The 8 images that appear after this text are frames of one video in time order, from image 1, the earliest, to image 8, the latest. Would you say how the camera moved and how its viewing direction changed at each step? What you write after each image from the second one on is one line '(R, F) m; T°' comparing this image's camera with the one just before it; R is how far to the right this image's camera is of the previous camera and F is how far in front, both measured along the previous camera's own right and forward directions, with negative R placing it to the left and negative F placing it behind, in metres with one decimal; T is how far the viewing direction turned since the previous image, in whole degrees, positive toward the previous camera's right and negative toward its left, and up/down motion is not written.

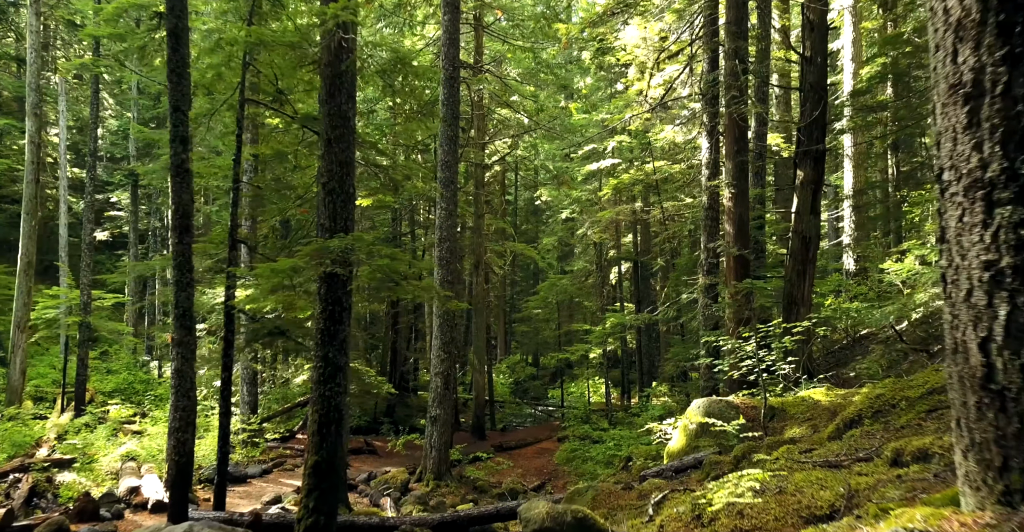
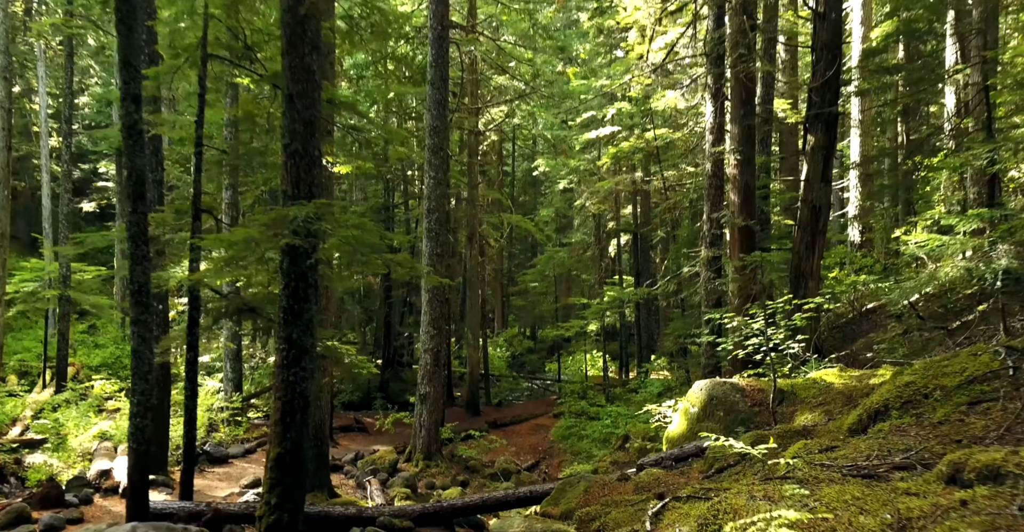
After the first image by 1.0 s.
(+0.1, +0.8) m; 0°
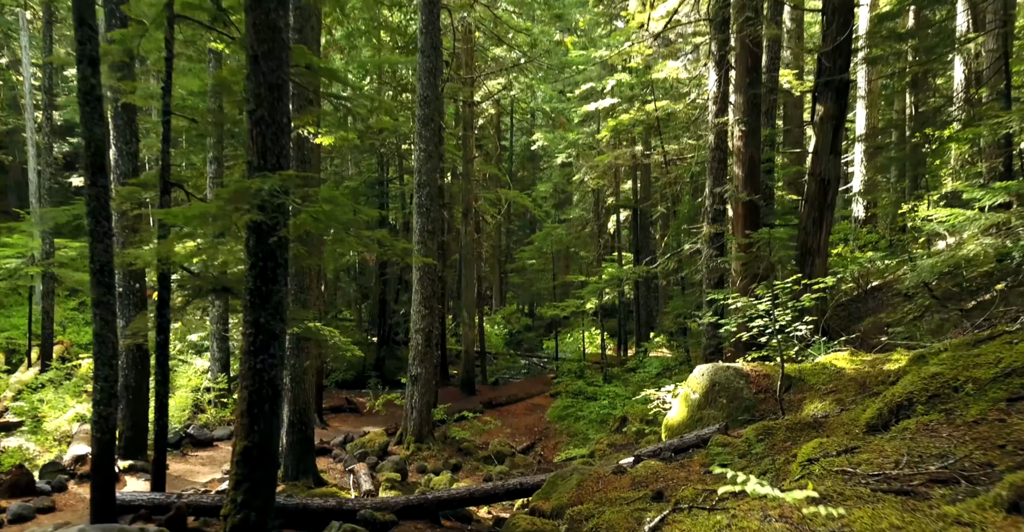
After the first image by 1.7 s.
(+0.1, +0.6) m; 0°
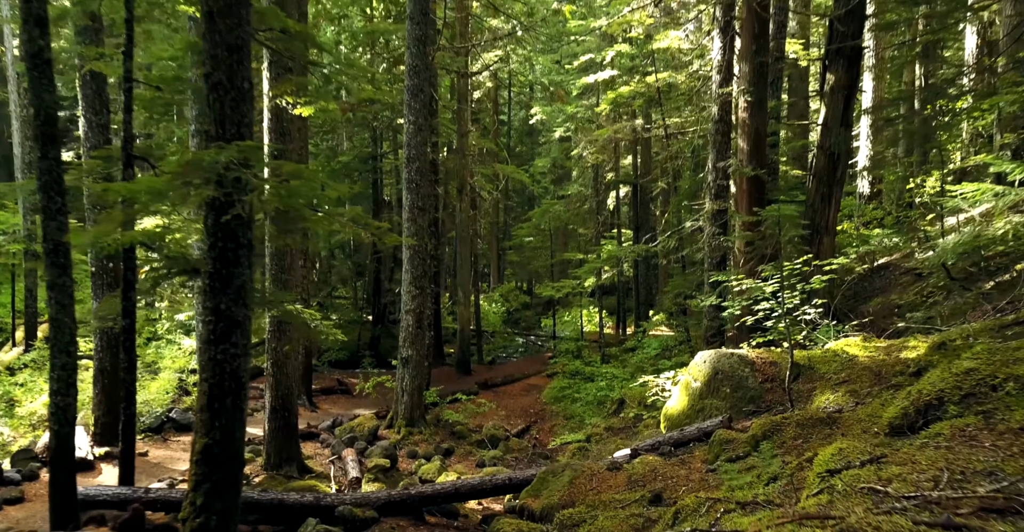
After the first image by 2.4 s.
(+0.1, +0.6) m; 0°
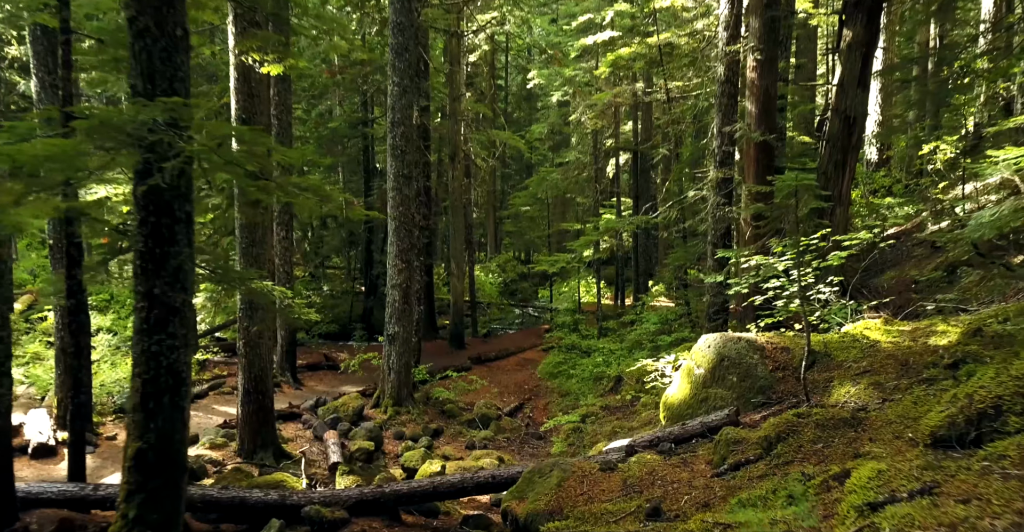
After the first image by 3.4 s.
(+0.1, +0.8) m; 0°
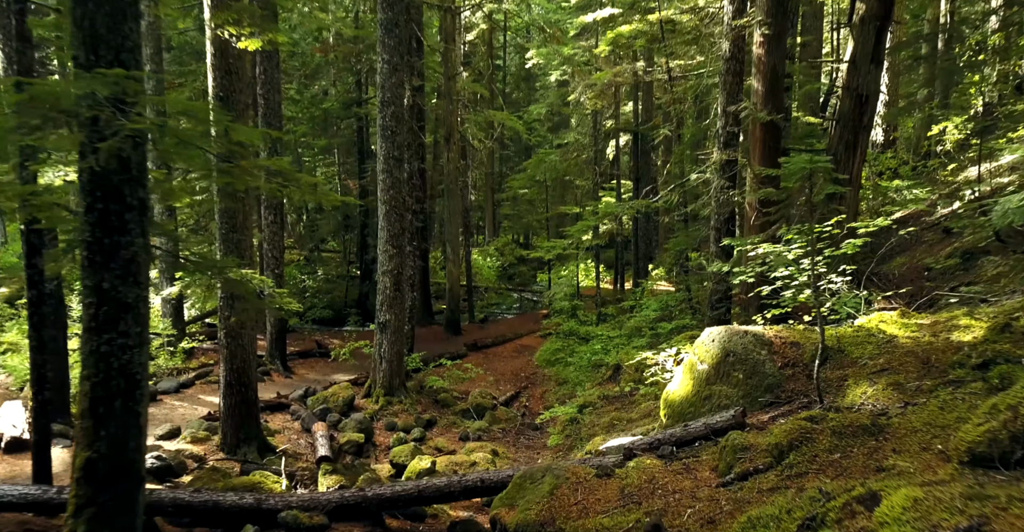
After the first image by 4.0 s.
(+0.1, +0.5) m; 0°
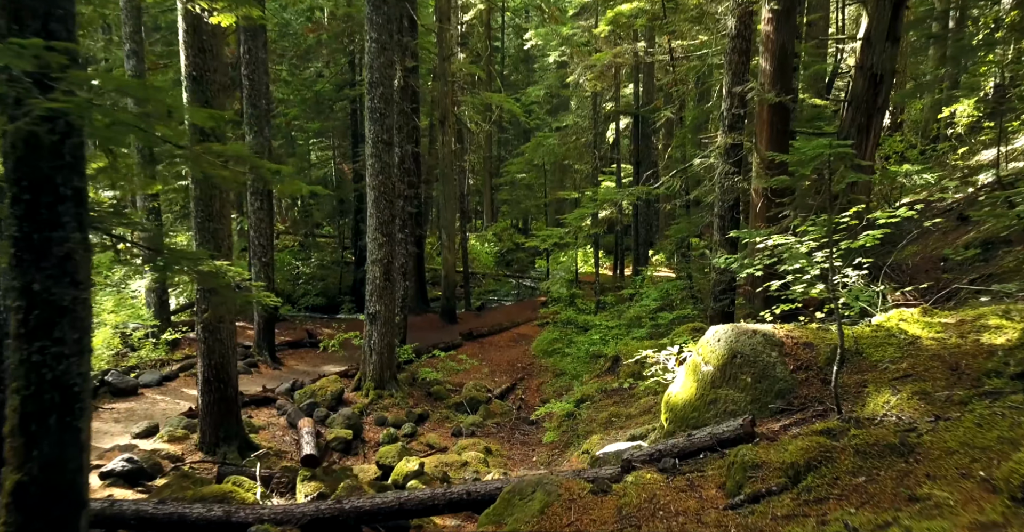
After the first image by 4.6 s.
(+0.1, +0.5) m; 0°
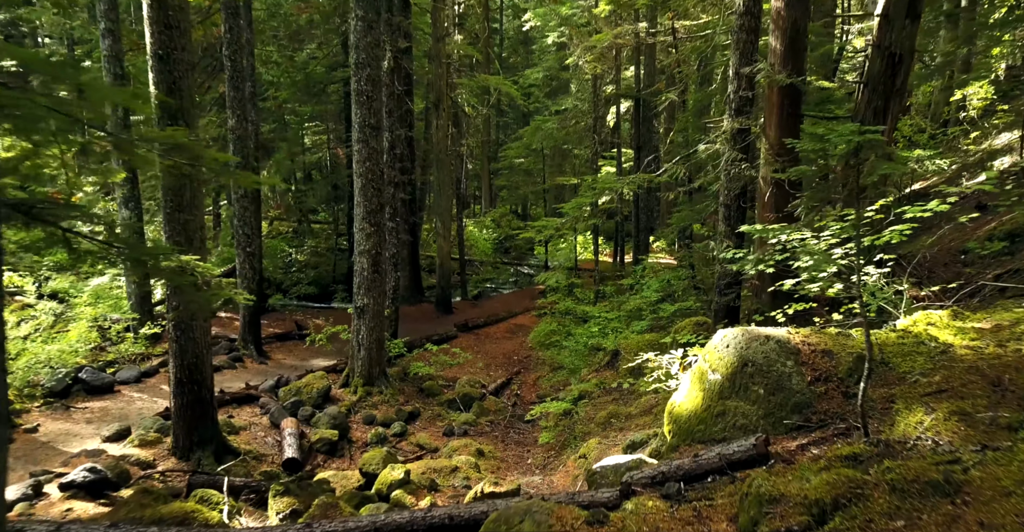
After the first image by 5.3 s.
(+0.1, +0.6) m; 0°
